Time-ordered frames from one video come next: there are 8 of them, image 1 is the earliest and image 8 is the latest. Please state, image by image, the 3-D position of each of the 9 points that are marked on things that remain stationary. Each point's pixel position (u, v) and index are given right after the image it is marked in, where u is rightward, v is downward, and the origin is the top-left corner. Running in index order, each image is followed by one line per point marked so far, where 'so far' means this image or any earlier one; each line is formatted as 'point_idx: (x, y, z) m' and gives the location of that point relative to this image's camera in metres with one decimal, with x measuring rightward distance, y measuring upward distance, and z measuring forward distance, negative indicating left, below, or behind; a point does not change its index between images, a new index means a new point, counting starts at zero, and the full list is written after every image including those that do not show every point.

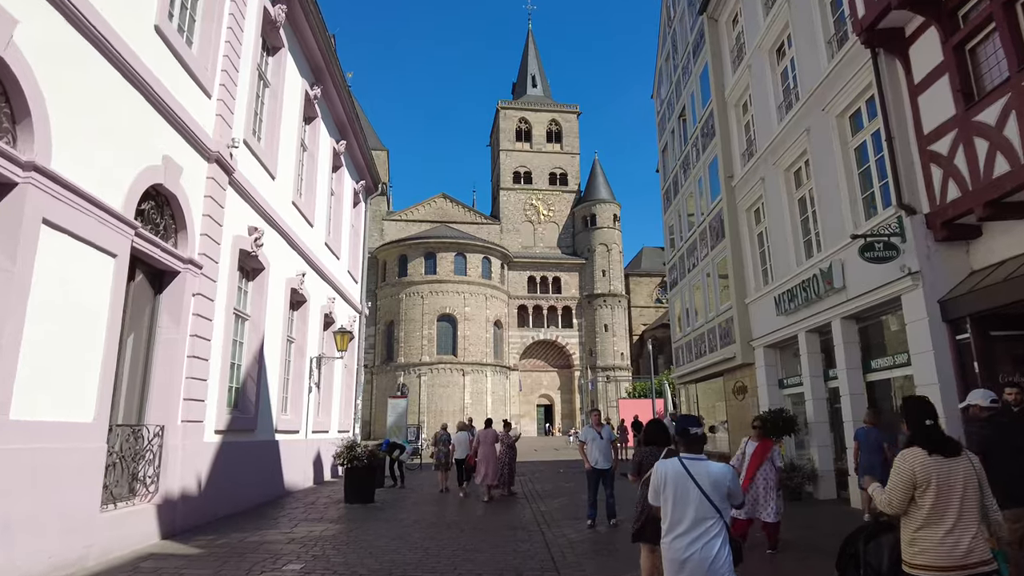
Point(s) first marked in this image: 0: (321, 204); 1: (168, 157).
0: (-4.7, +2.1, +16.2) m
1: (-4.2, +1.6, +7.9) m
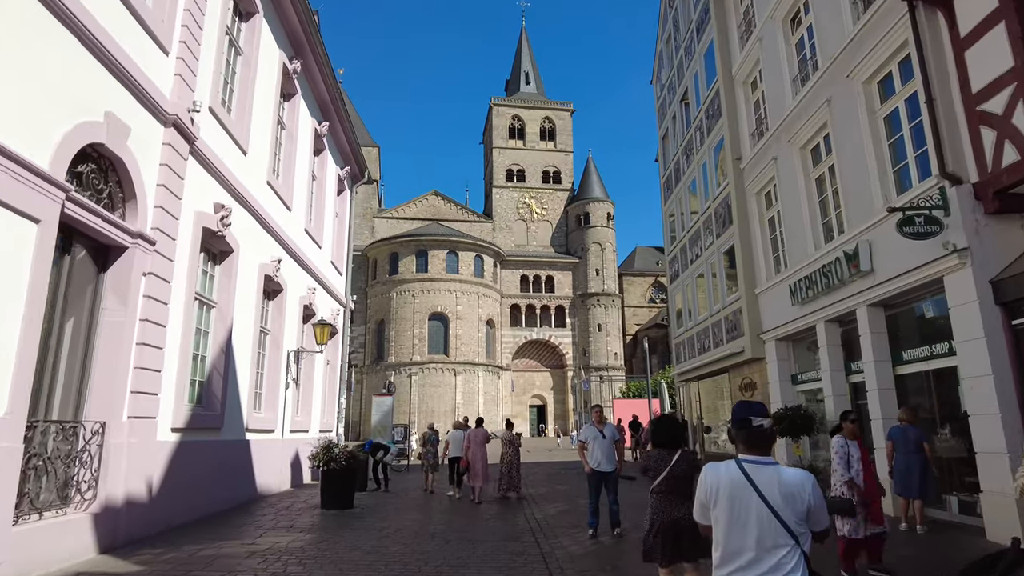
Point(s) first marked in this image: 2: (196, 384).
0: (-4.9, +2.3, +15.2) m
1: (-4.3, +1.8, +6.9) m
2: (-4.6, -1.4, +9.6) m
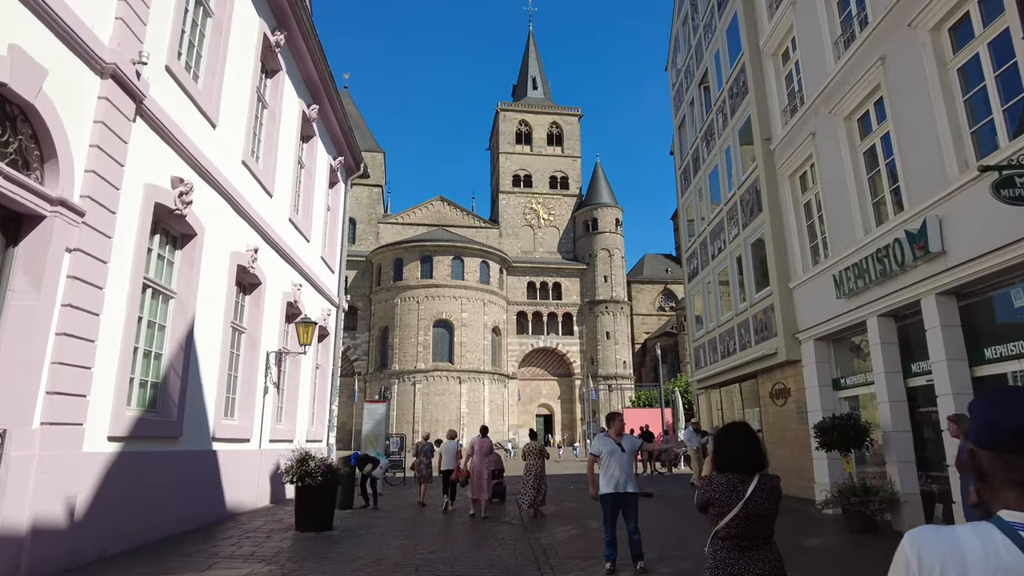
0: (-4.8, +2.4, +13.9) m
1: (-4.3, +2.1, +5.6) m
2: (-4.6, -1.2, +8.2) m
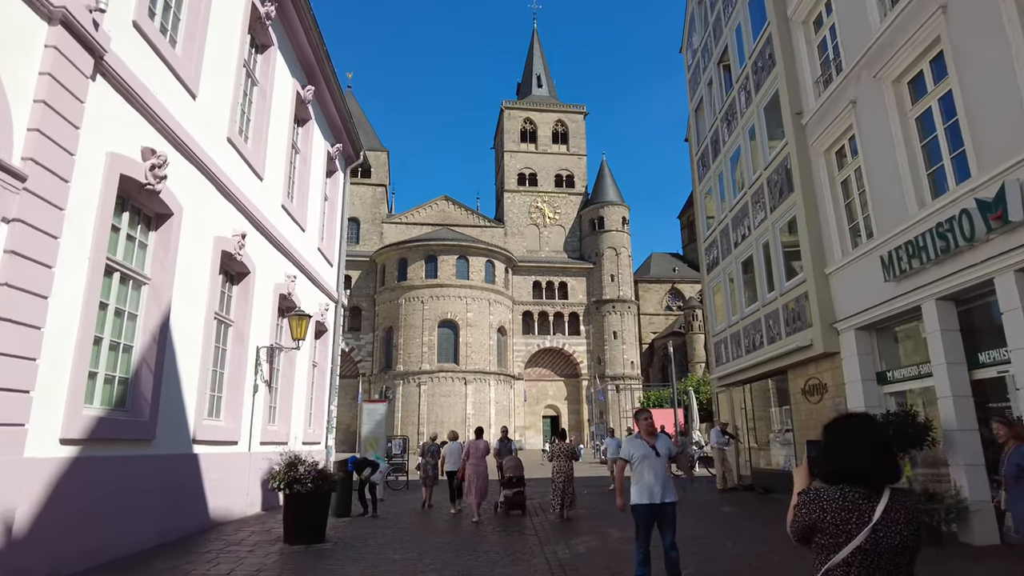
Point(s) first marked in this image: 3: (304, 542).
0: (-4.6, +2.6, +13.0) m
1: (-4.2, +2.2, +4.7) m
2: (-4.5, -1.0, +7.3) m
3: (-2.7, -3.2, +8.3) m
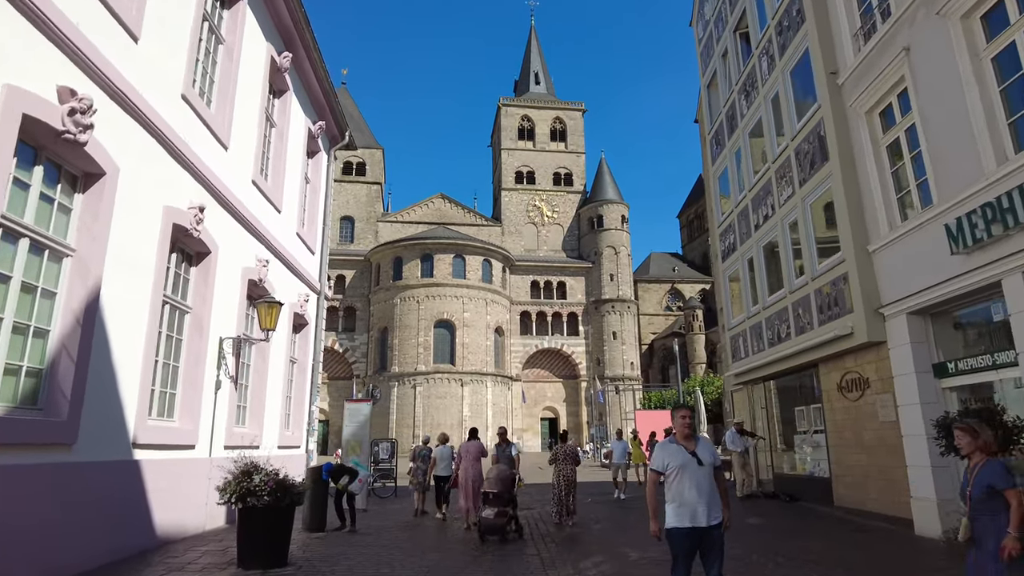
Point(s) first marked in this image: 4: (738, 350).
0: (-4.7, +2.8, +11.7) m
1: (-4.2, +2.5, +3.4) m
2: (-4.5, -0.8, +5.9) m
3: (-2.7, -3.0, +7.0) m
4: (+5.1, -1.4, +14.7) m
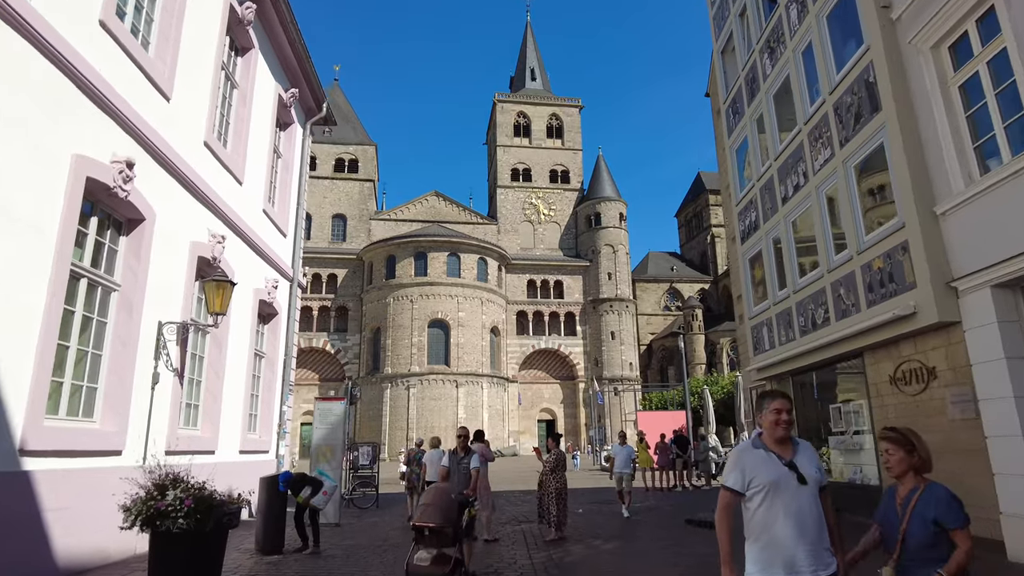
0: (-4.8, +3.1, +10.0) m
1: (-4.2, +2.9, +1.7) m
2: (-4.5, -0.4, +4.3) m
3: (-2.7, -2.6, +5.3) m
4: (+5.0, -1.1, +13.1) m
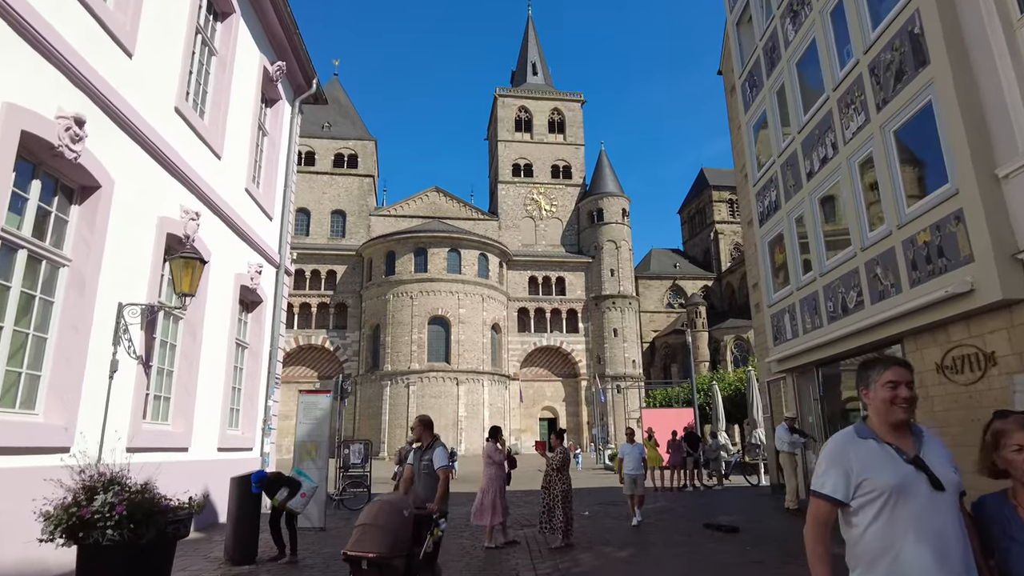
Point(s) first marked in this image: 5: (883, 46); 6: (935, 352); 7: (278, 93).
0: (-4.8, +3.4, +9.1) m
1: (-4.2, +3.1, +0.8) m
2: (-4.5, -0.2, +3.4) m
3: (-2.7, -2.4, +4.4) m
4: (+5.0, -0.8, +12.2) m
5: (+4.8, +3.1, +8.4) m
6: (+5.1, -0.8, +7.9) m
7: (-4.9, +4.1, +13.8) m
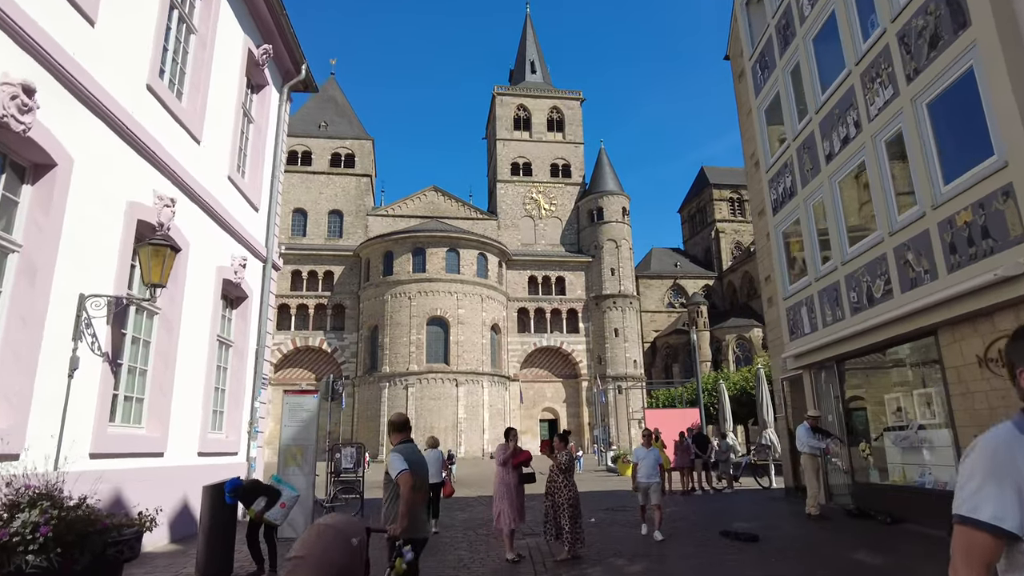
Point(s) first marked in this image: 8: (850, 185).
0: (-4.8, +3.5, +8.4) m
1: (-4.2, +3.3, +0.1) m
2: (-4.5, 0.0, +2.7) m
3: (-2.7, -2.2, +3.7) m
4: (+5.0, -0.6, +11.5) m
5: (+4.8, +3.3, +7.7) m
6: (+5.1, -0.6, +7.2) m
7: (-5.0, +4.2, +13.1) m
8: (+4.9, +1.5, +9.6) m
